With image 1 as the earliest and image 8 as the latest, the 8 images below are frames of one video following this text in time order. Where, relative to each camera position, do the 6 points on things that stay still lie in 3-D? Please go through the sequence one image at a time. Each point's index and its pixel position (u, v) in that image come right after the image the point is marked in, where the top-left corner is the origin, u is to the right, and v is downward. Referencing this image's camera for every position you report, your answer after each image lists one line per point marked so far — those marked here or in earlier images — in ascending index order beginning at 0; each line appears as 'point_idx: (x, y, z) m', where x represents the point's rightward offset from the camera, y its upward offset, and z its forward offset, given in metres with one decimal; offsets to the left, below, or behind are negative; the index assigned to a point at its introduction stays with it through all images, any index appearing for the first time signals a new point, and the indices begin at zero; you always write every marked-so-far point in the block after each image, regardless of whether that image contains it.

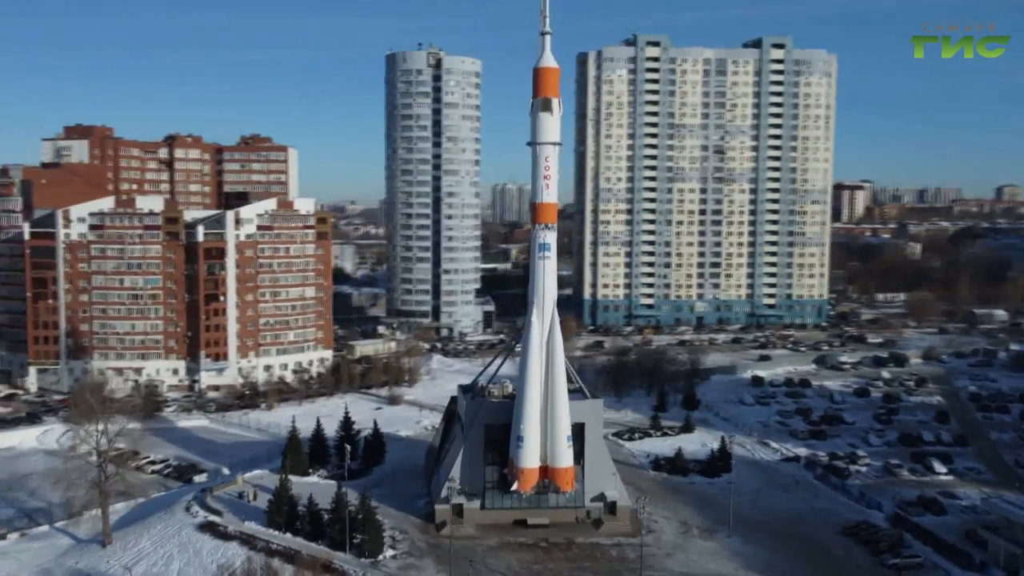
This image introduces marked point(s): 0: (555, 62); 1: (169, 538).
0: (+0.8, +4.3, +18.7) m
1: (-6.9, -5.0, +19.7) m
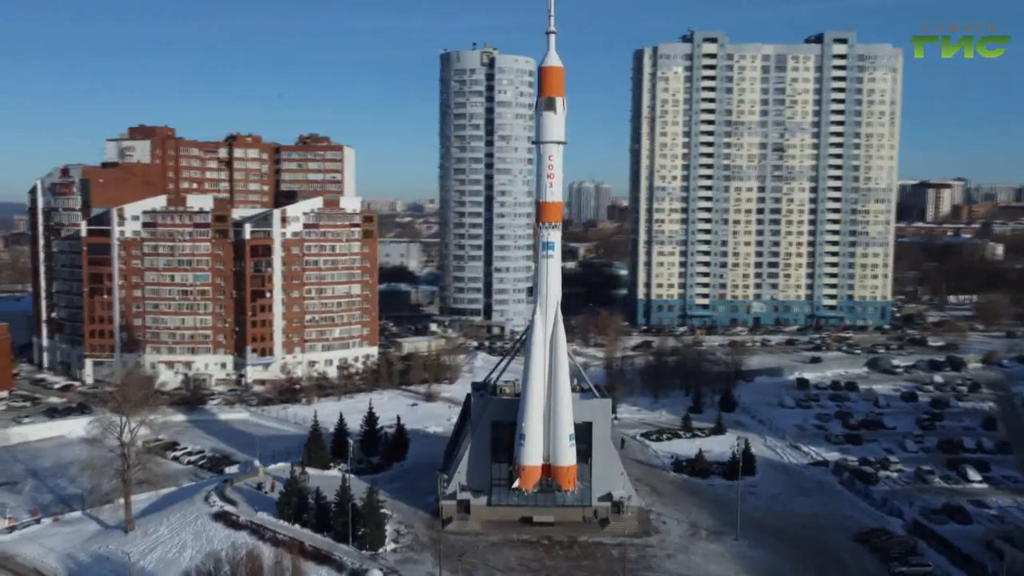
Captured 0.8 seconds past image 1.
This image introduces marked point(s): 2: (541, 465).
0: (+0.9, +4.3, +18.7) m
1: (-6.8, -4.9, +20.3) m
2: (+0.6, -3.5, +19.1) m
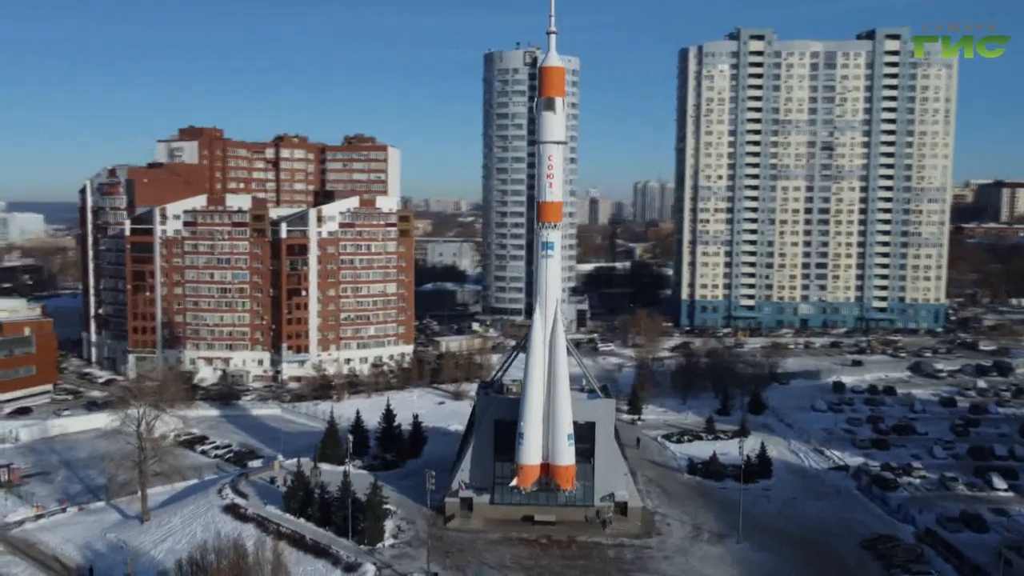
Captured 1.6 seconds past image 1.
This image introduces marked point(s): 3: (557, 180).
0: (+0.9, +4.3, +18.7) m
1: (-6.7, -4.9, +20.8) m
2: (+0.5, -3.4, +19.1) m
3: (+0.8, +2.1, +18.9) m
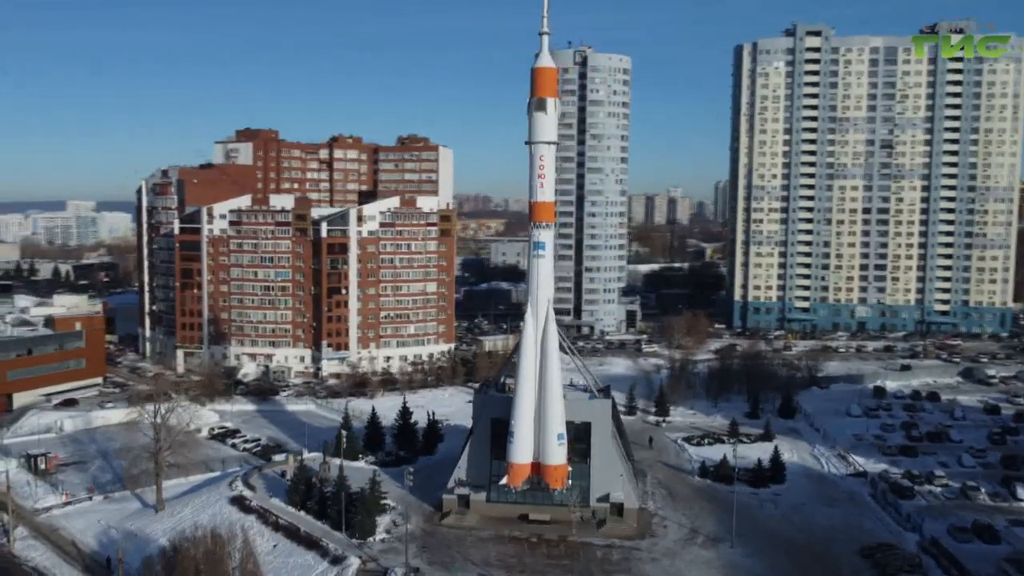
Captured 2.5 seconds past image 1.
0: (+0.8, +4.3, +18.7) m
1: (-6.7, -4.8, +21.5) m
2: (+0.4, -3.4, +19.2) m
3: (+0.7, +2.1, +18.9) m
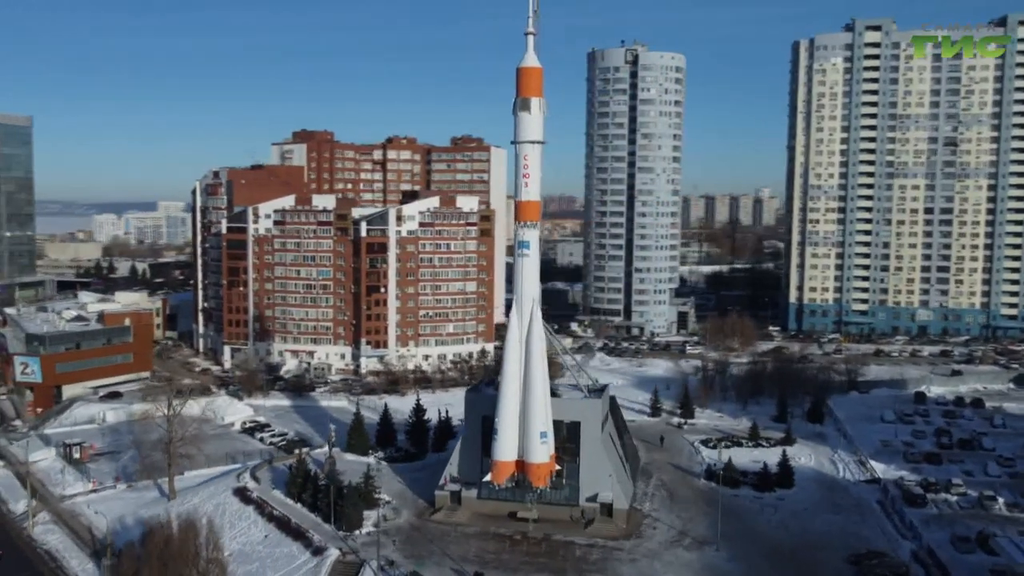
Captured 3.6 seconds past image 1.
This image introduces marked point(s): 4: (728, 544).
0: (+0.5, +4.4, +18.8) m
1: (-6.8, -4.7, +22.1) m
2: (+0.1, -3.4, +19.3) m
3: (+0.4, +2.1, +19.0) m
4: (+4.2, -5.0, +19.1) m
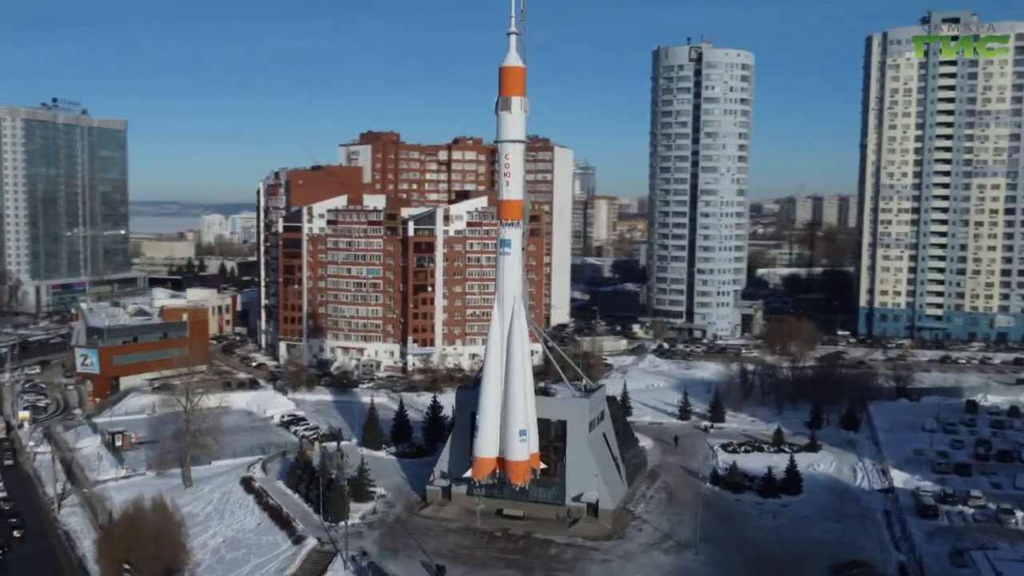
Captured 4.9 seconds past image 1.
0: (+0.1, +4.4, +18.9) m
1: (-6.9, -4.7, +23.0) m
2: (-0.3, -3.4, +19.4) m
3: (+0.1, +2.1, +19.1) m
4: (+3.8, -5.0, +18.8) m
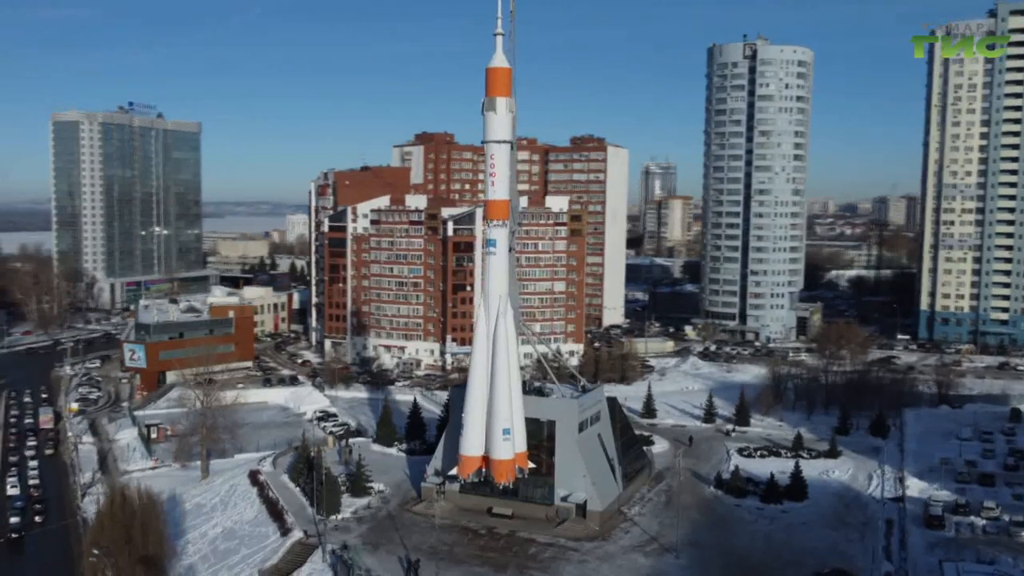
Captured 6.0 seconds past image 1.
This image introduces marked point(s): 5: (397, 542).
0: (-0.1, +4.4, +19.0) m
1: (-6.8, -4.6, +23.7) m
2: (-0.6, -3.4, +19.5) m
3: (-0.2, +2.1, +19.2) m
4: (+3.5, -5.0, +18.6) m
5: (-2.2, -4.9, +18.7) m
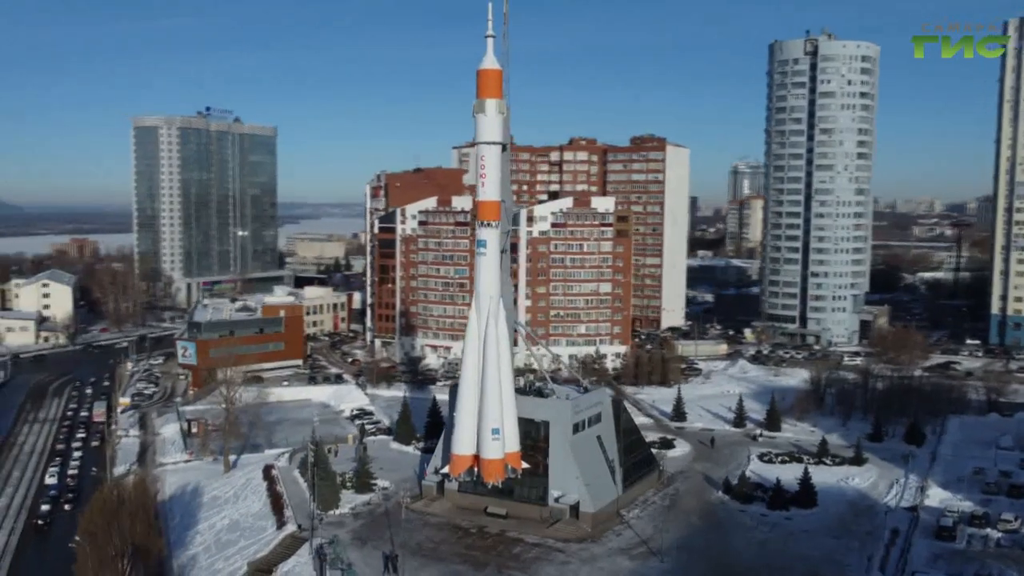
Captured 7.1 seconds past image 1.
0: (-0.3, +4.4, +19.1) m
1: (-6.6, -4.6, +24.4) m
2: (-0.7, -3.4, +19.7) m
3: (-0.4, +2.1, +19.3) m
4: (+3.2, -5.1, +18.3) m
5: (-2.4, -4.9, +19.0) m
